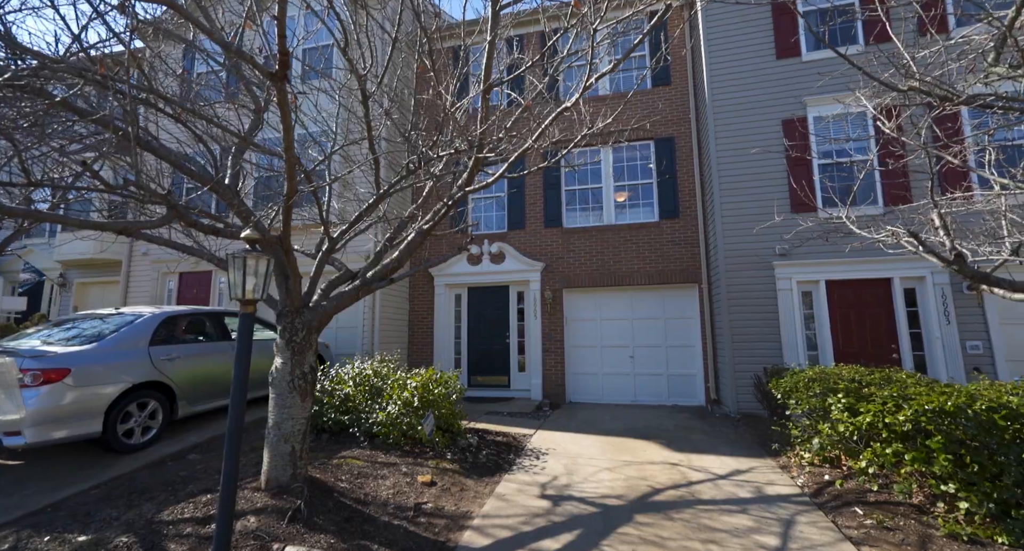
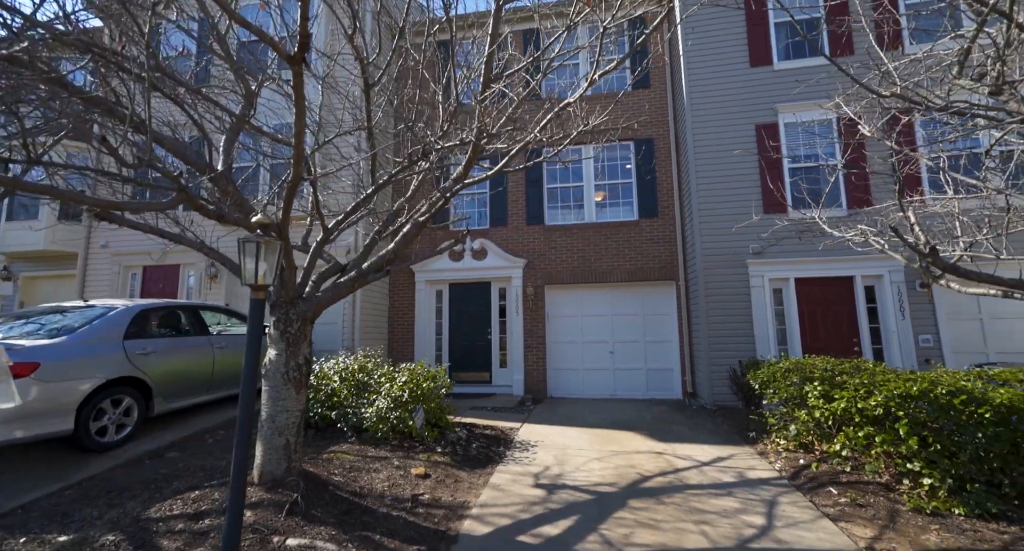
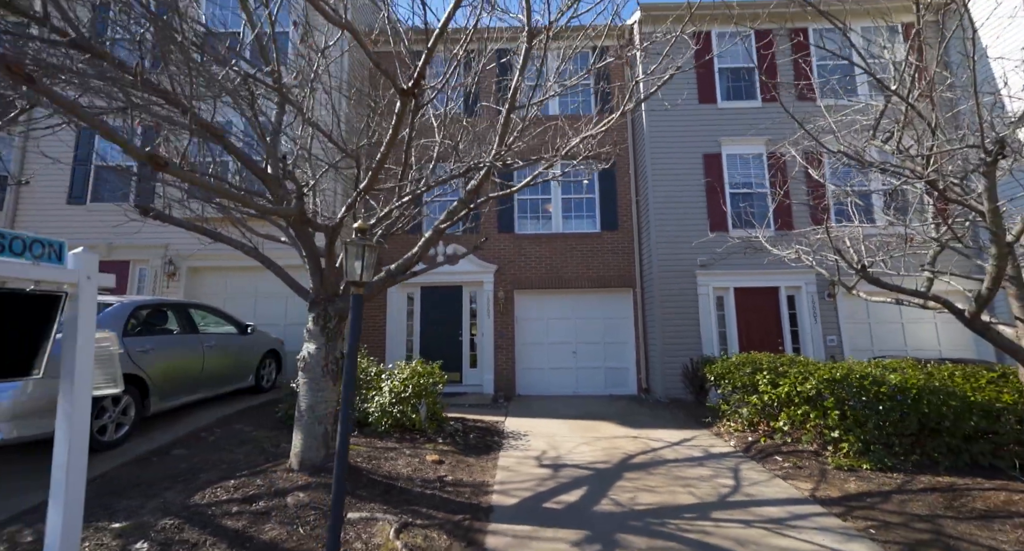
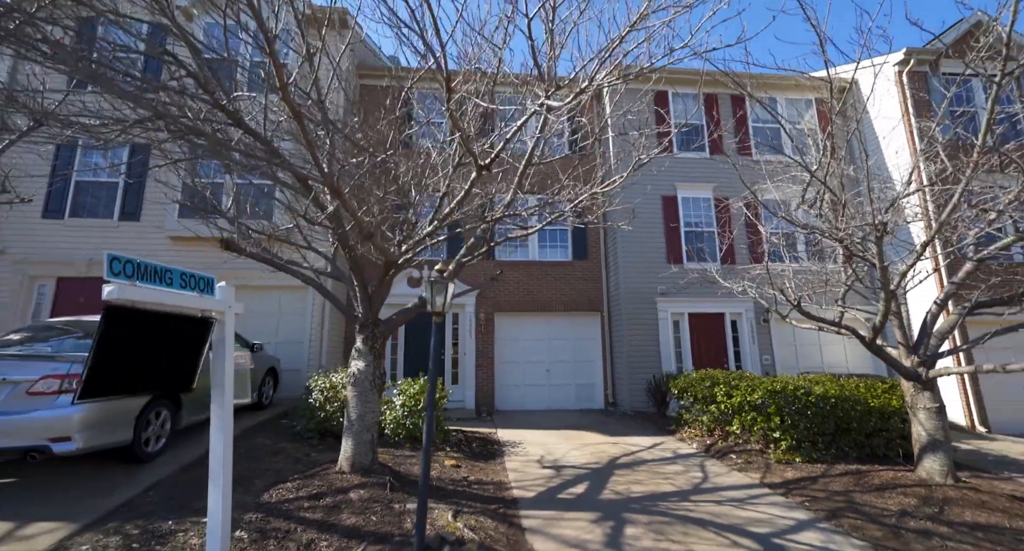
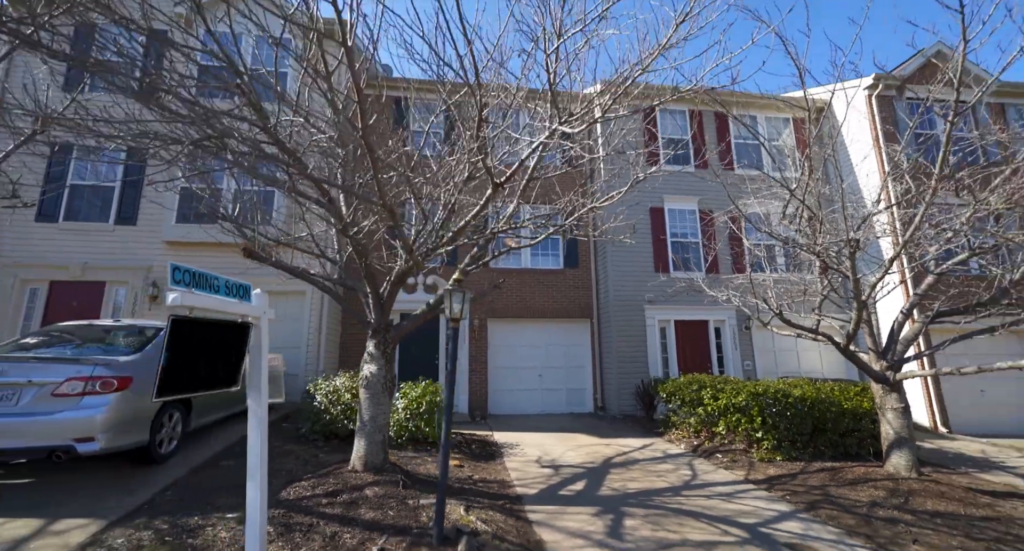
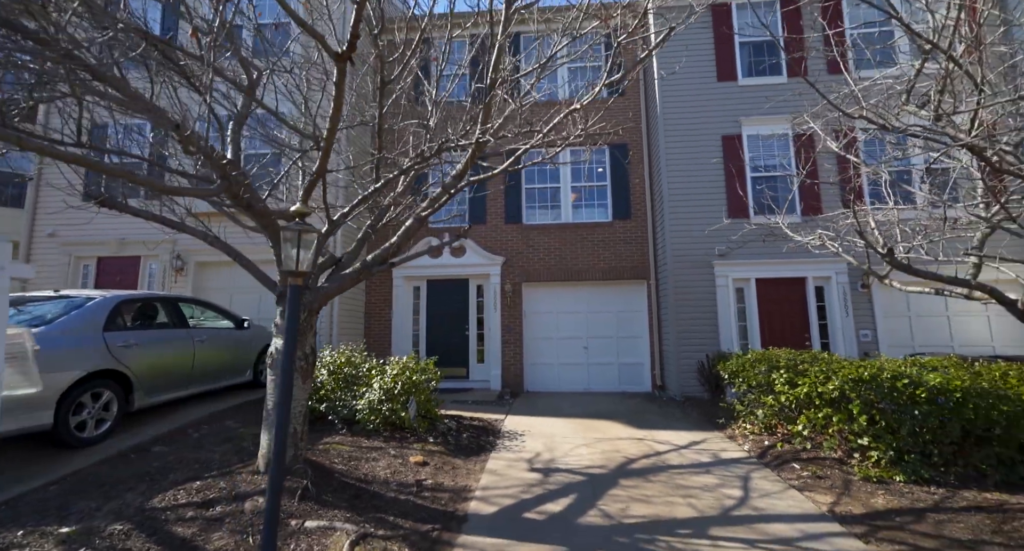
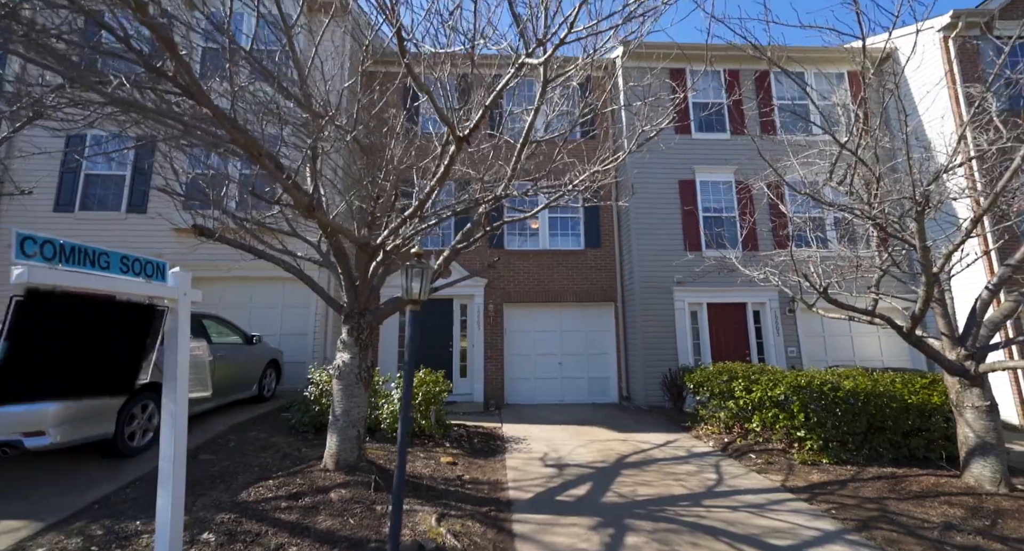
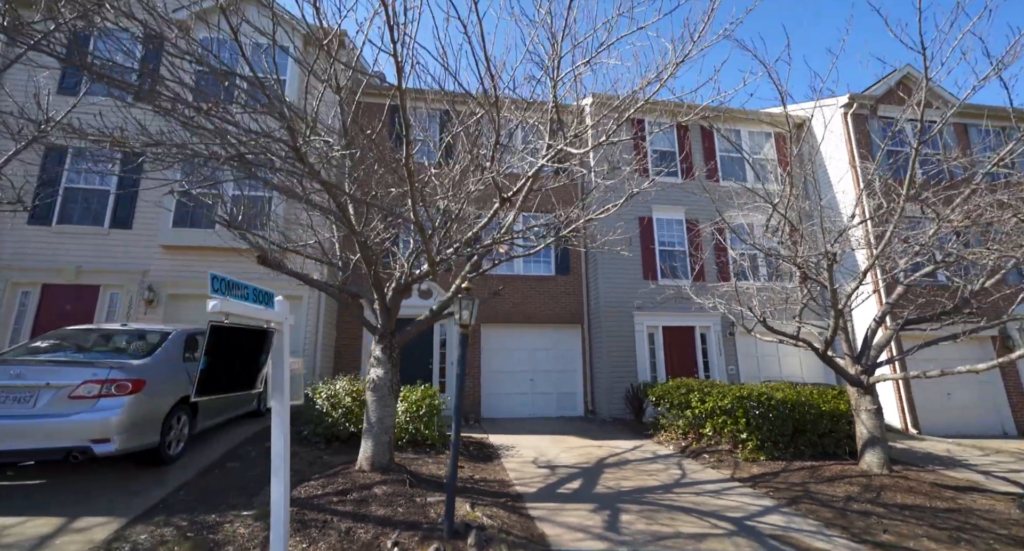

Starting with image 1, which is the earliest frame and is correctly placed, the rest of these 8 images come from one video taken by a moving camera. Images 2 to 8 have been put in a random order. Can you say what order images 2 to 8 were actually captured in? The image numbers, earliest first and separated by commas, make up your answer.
2, 6, 3, 7, 4, 5, 8
